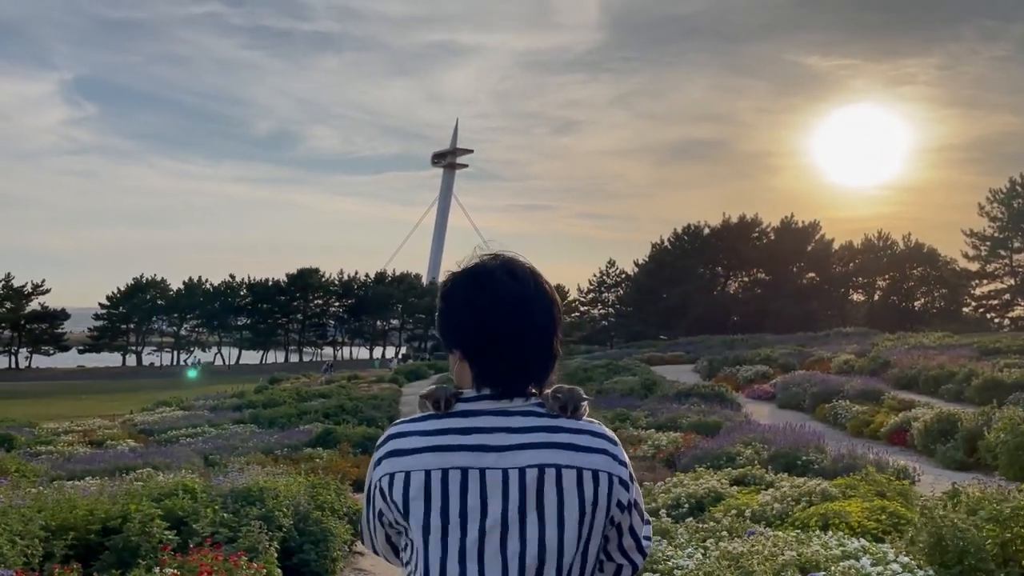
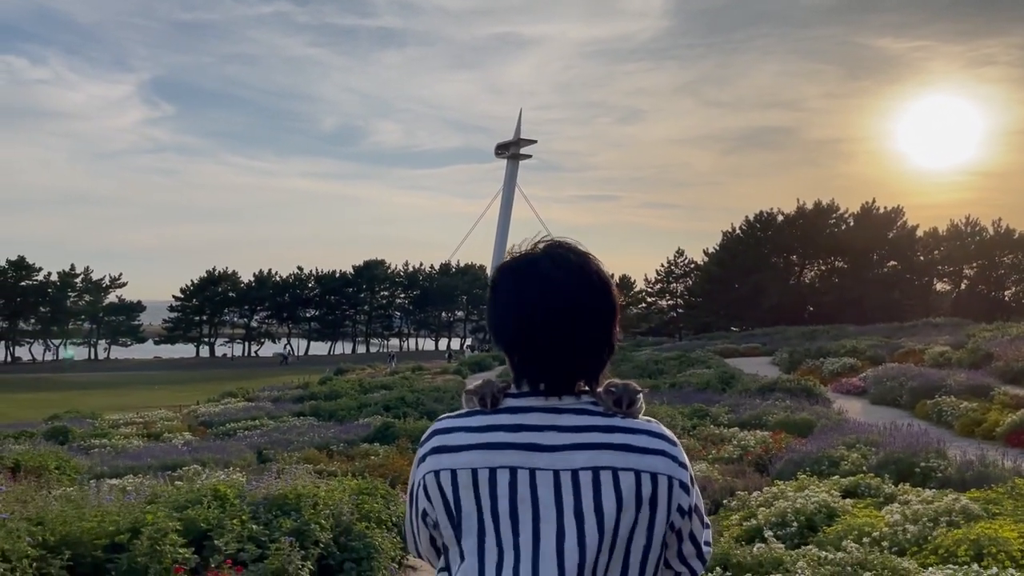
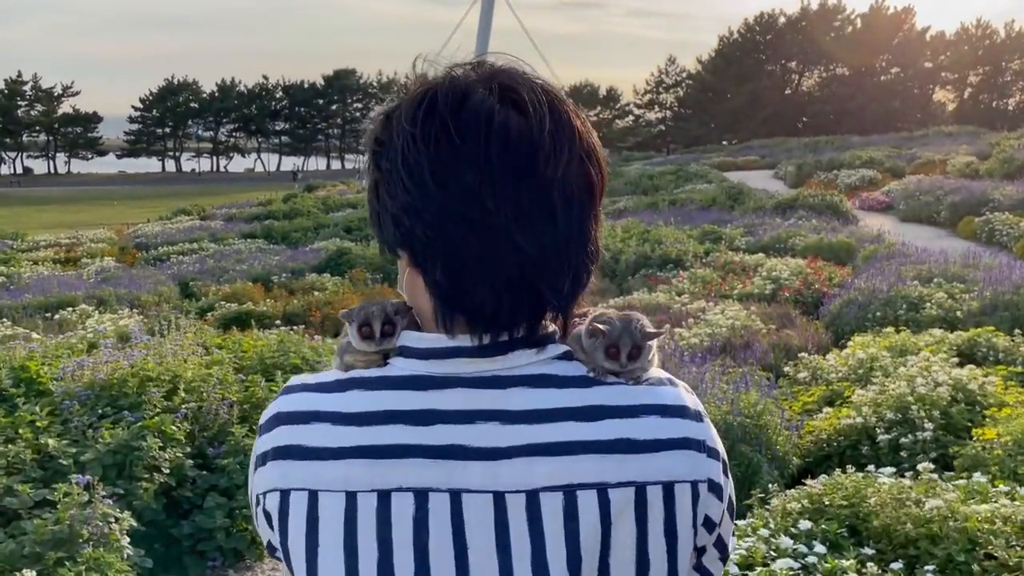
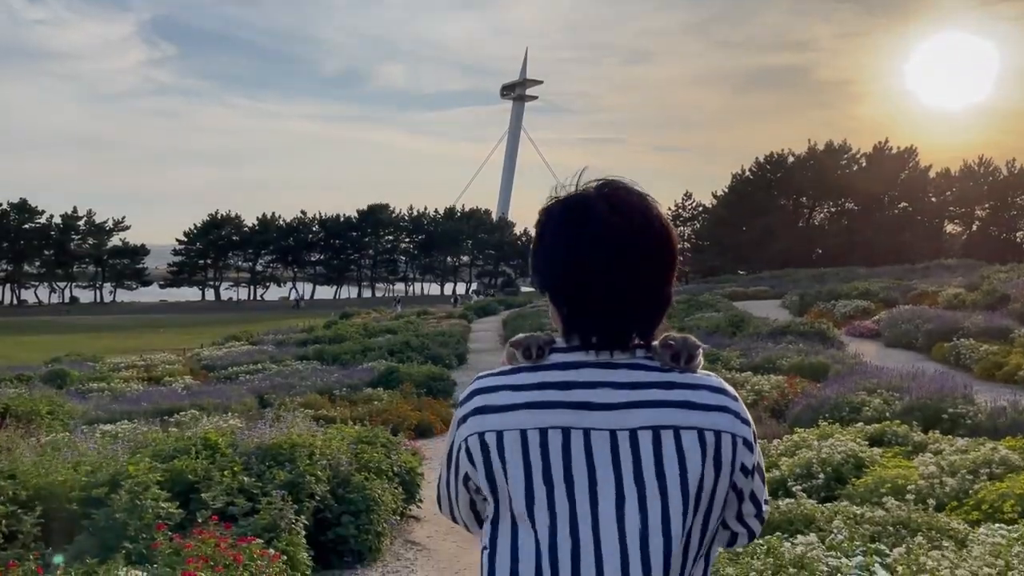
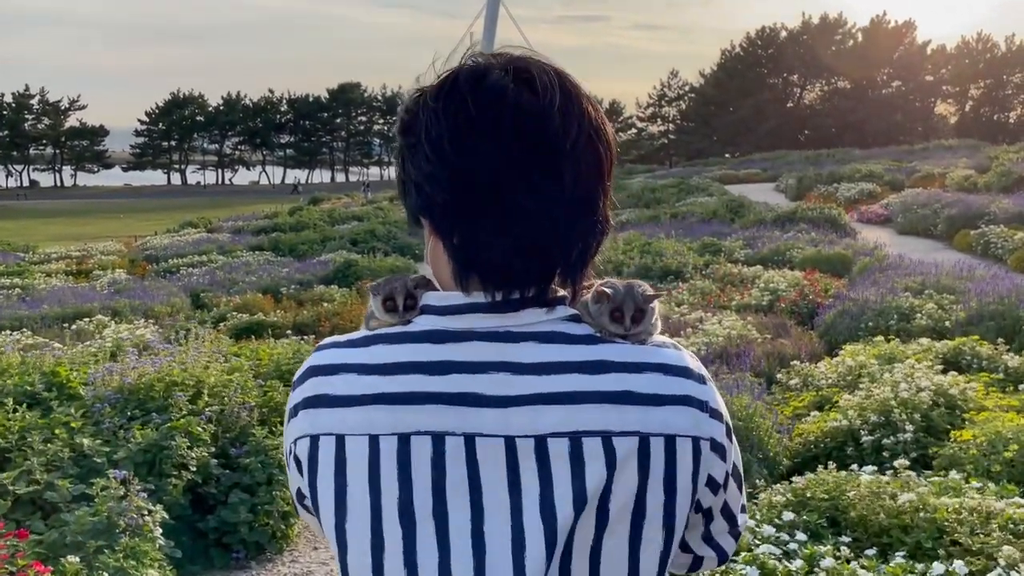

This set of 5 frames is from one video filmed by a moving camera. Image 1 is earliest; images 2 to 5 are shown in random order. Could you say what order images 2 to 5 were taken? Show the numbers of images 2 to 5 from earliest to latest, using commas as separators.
2, 4, 5, 3
